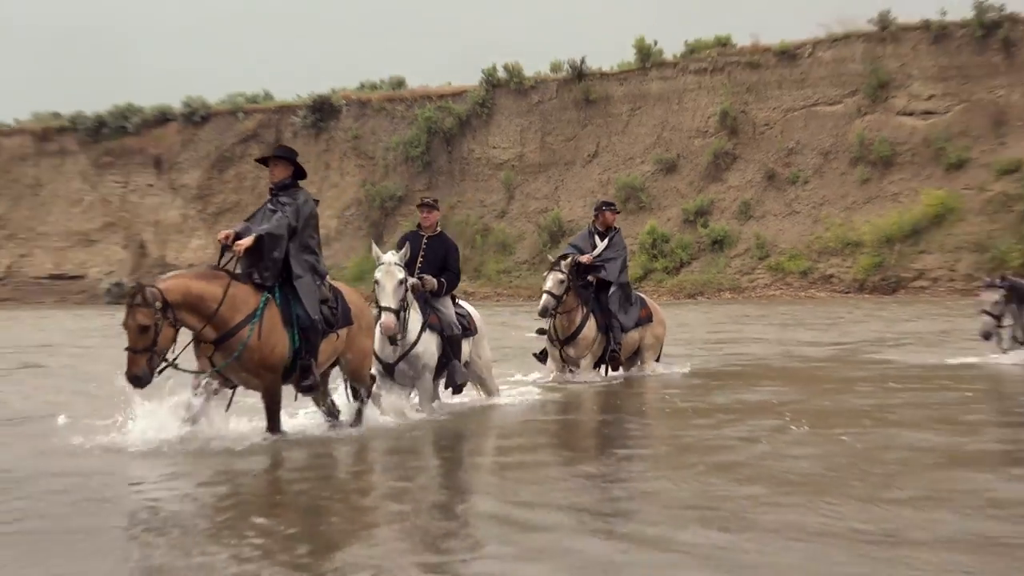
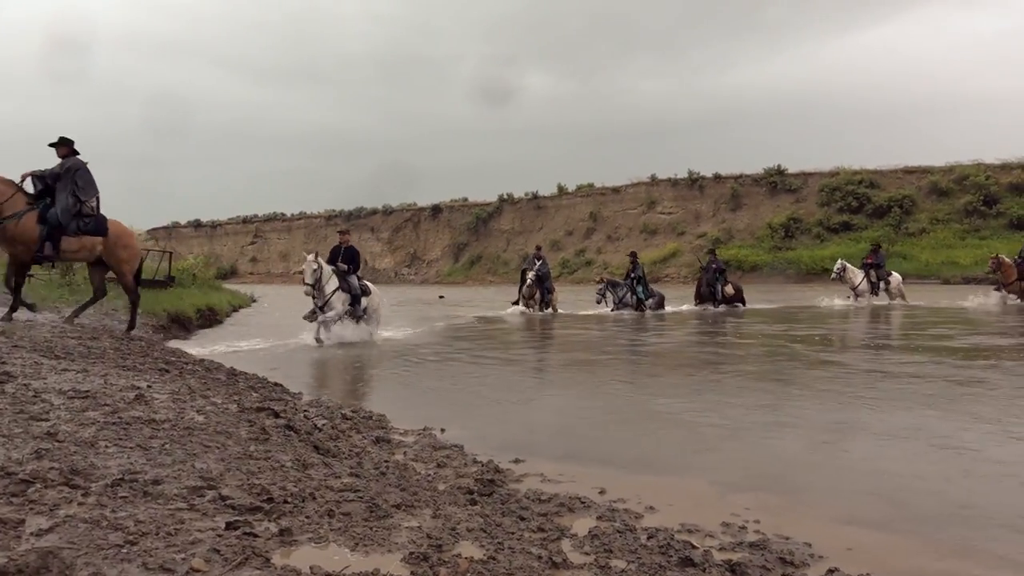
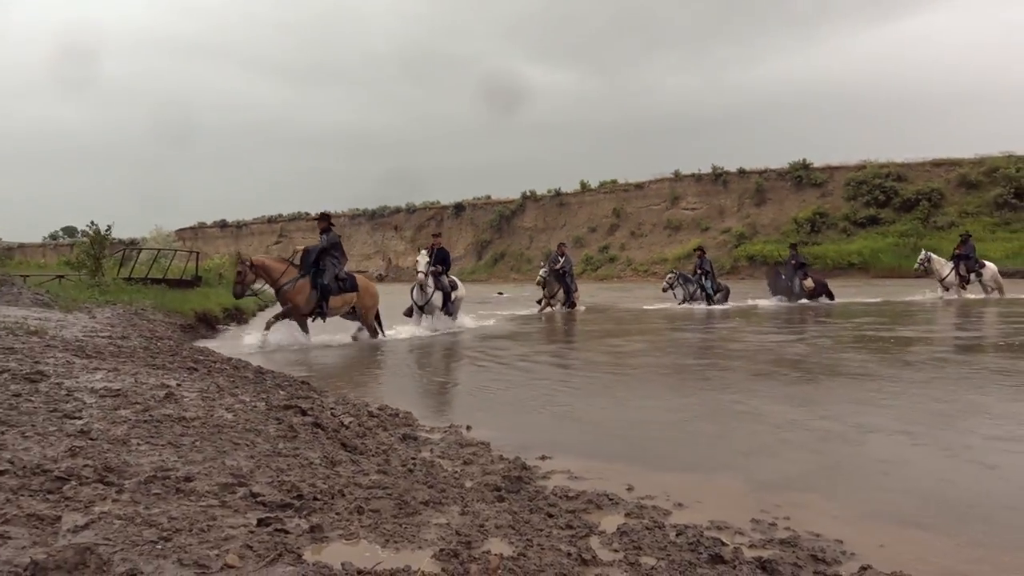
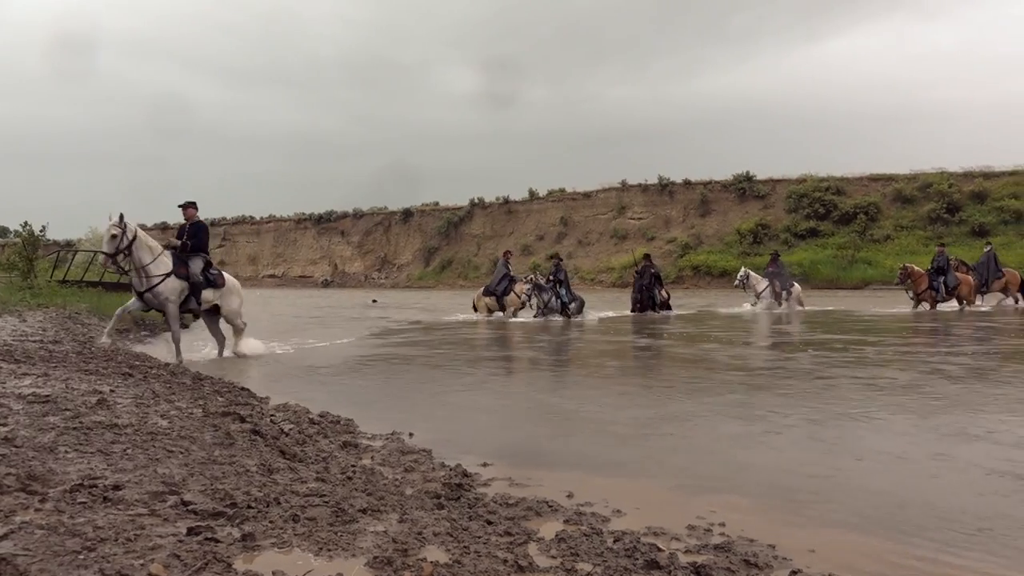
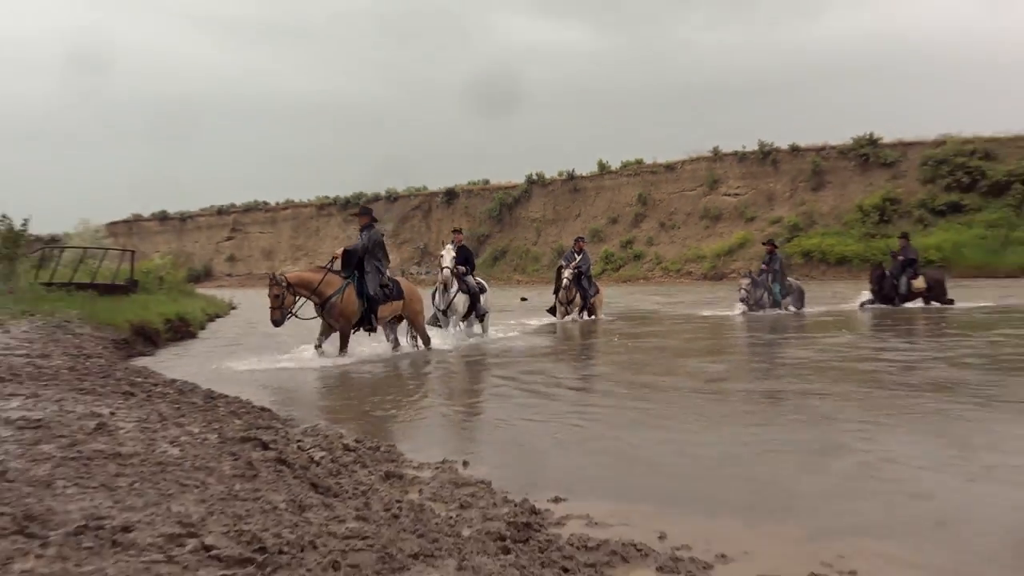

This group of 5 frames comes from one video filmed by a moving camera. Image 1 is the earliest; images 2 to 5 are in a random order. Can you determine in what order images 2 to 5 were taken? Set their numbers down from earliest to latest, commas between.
5, 3, 2, 4
